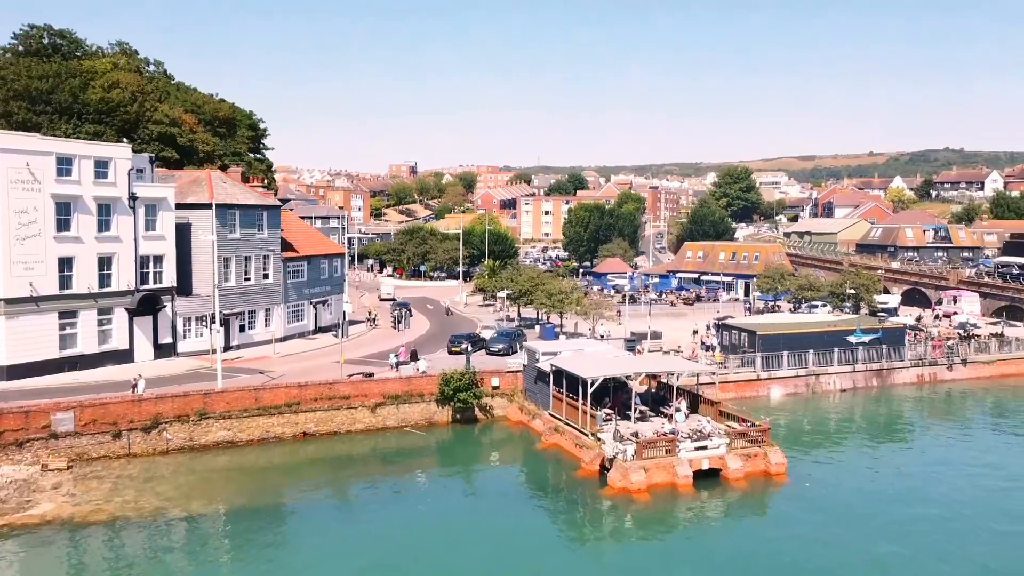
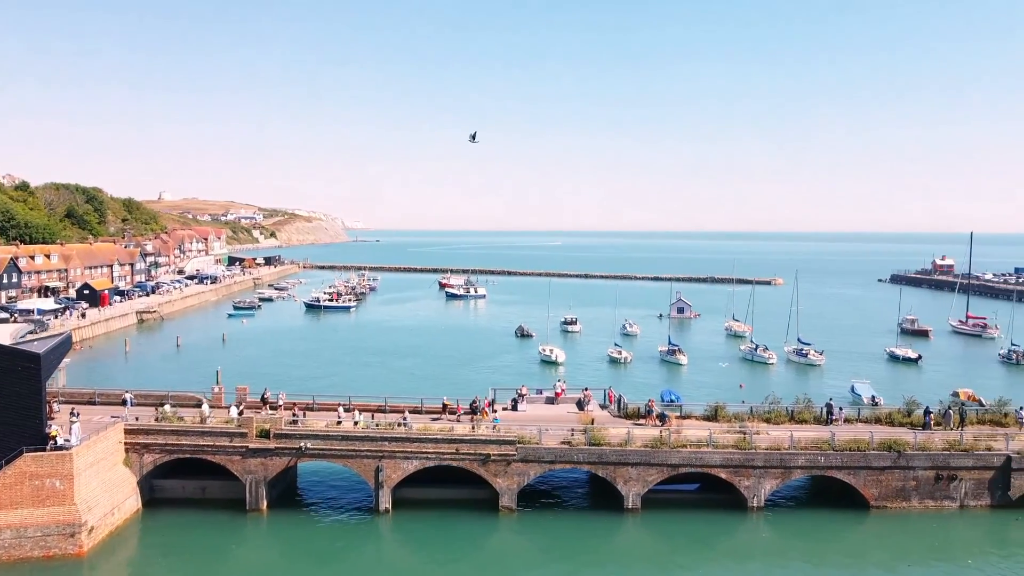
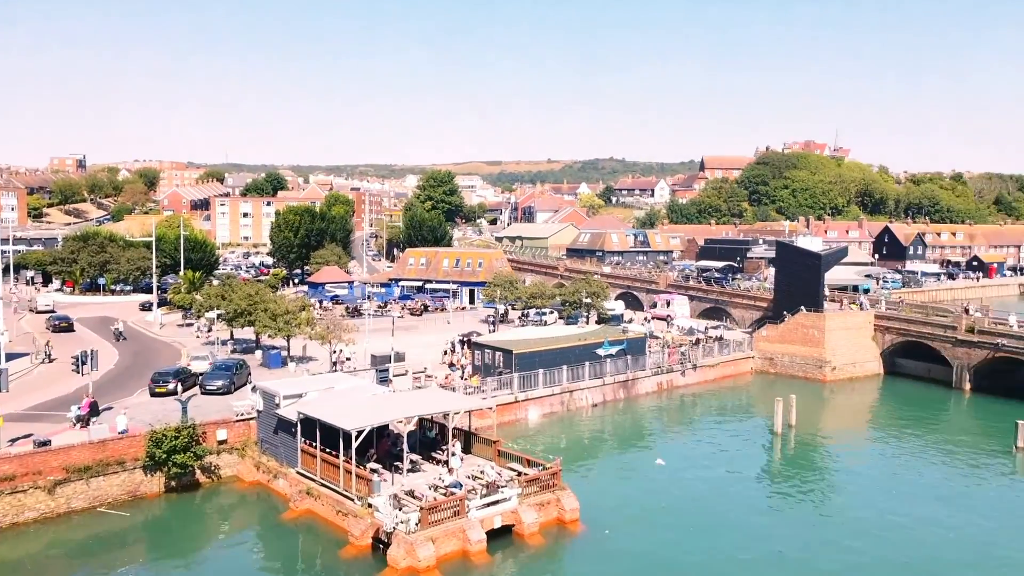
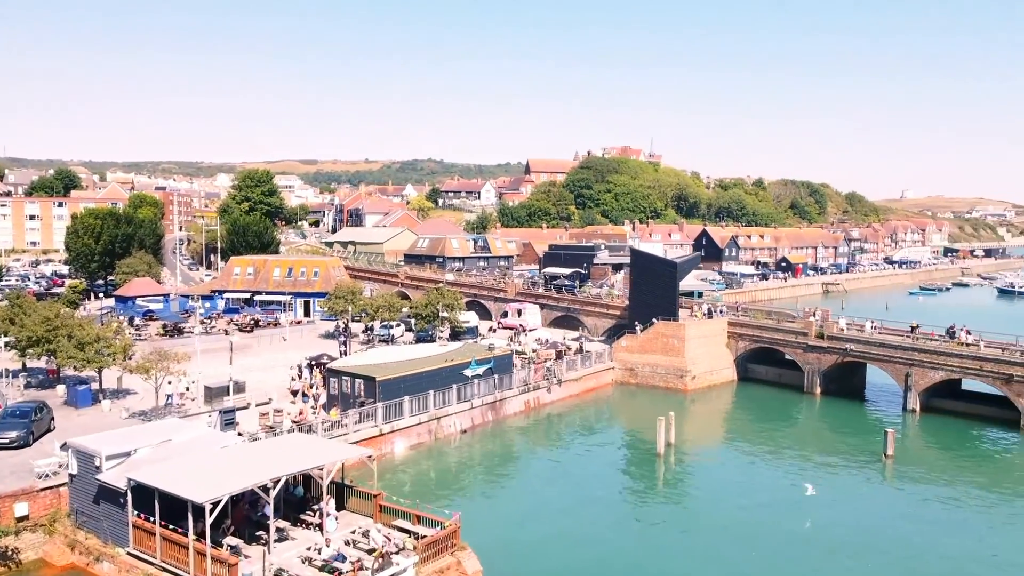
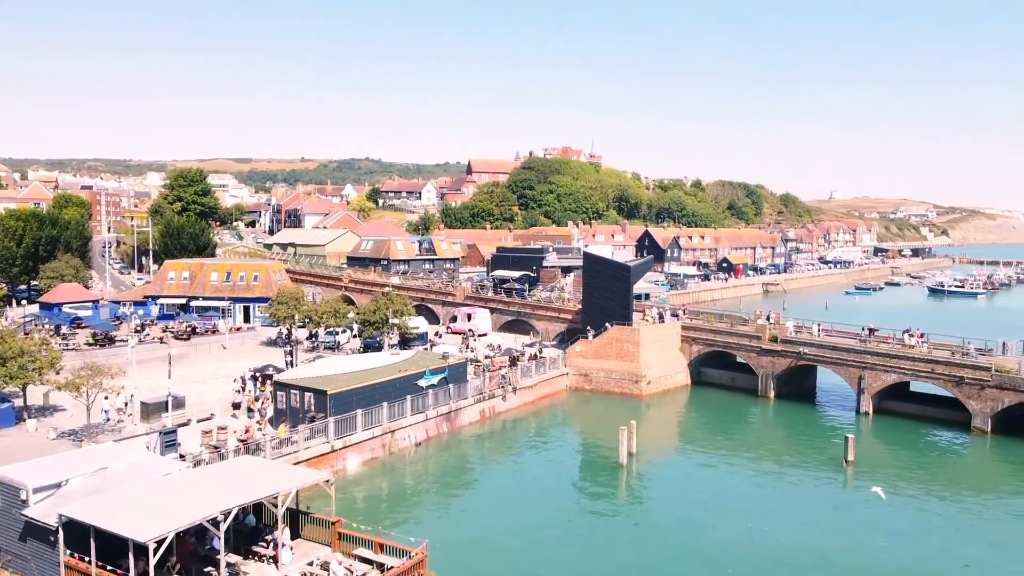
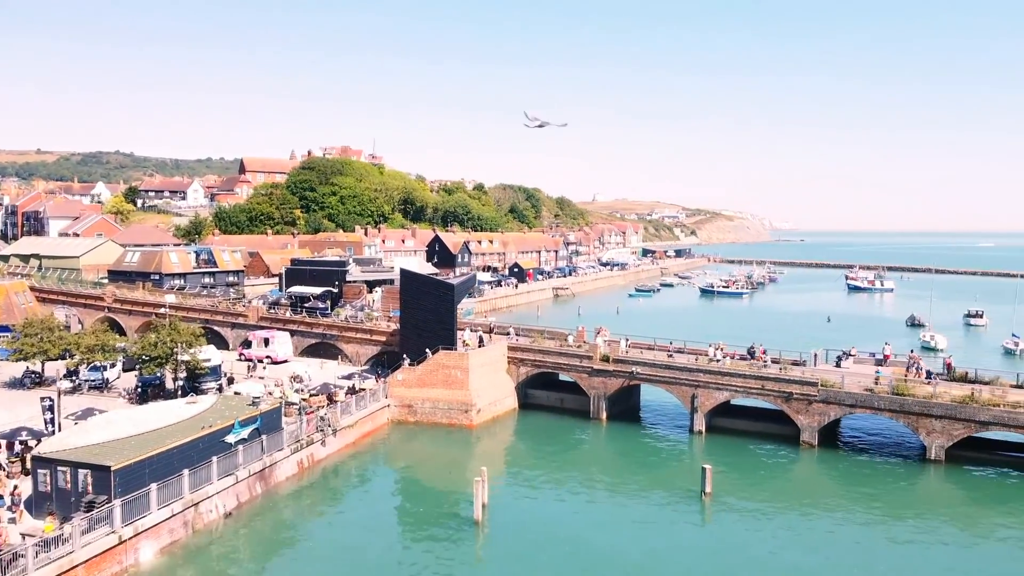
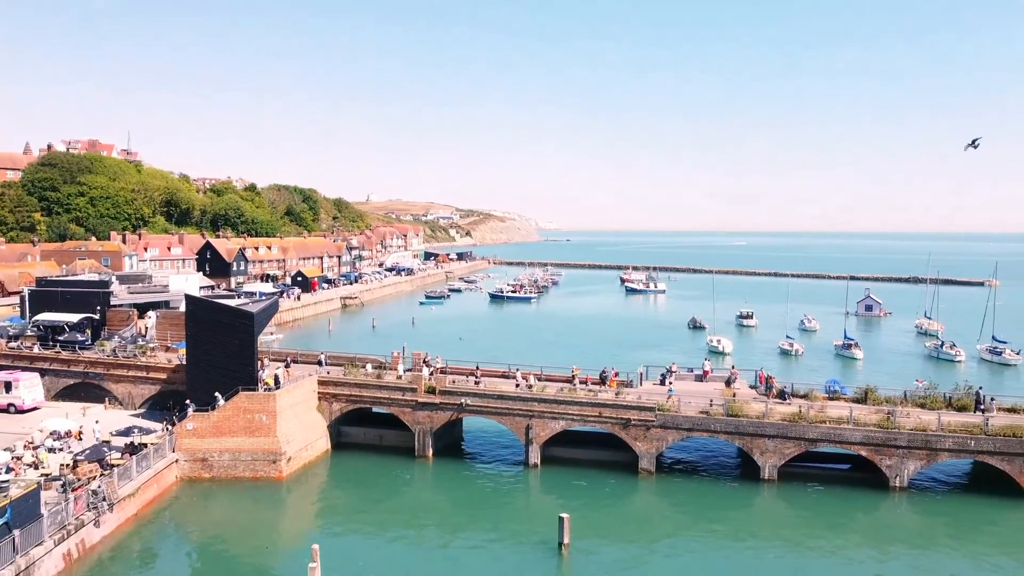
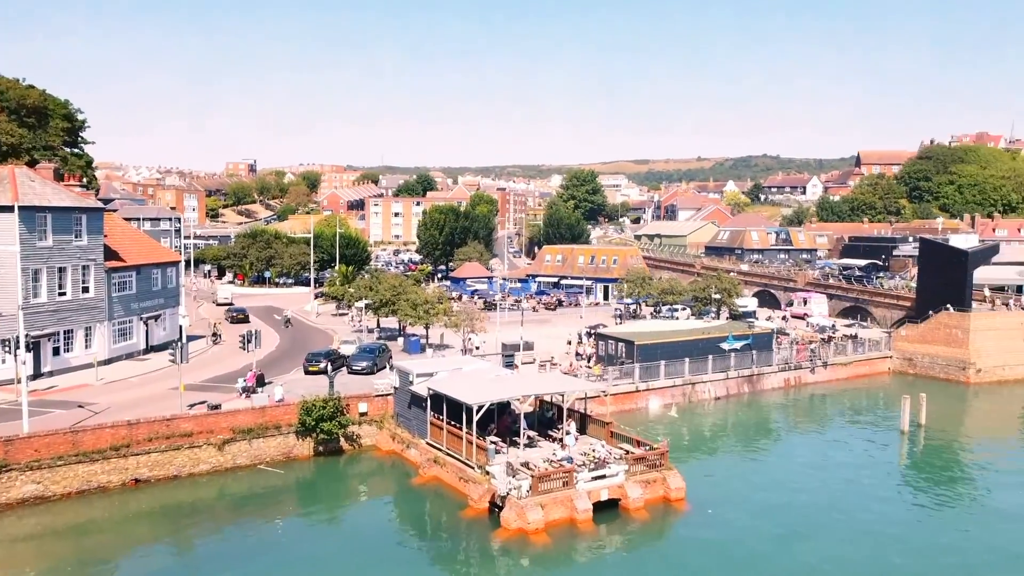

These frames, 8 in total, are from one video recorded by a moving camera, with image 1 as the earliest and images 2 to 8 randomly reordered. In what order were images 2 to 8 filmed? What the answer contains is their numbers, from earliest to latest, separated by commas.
8, 3, 4, 5, 6, 7, 2
